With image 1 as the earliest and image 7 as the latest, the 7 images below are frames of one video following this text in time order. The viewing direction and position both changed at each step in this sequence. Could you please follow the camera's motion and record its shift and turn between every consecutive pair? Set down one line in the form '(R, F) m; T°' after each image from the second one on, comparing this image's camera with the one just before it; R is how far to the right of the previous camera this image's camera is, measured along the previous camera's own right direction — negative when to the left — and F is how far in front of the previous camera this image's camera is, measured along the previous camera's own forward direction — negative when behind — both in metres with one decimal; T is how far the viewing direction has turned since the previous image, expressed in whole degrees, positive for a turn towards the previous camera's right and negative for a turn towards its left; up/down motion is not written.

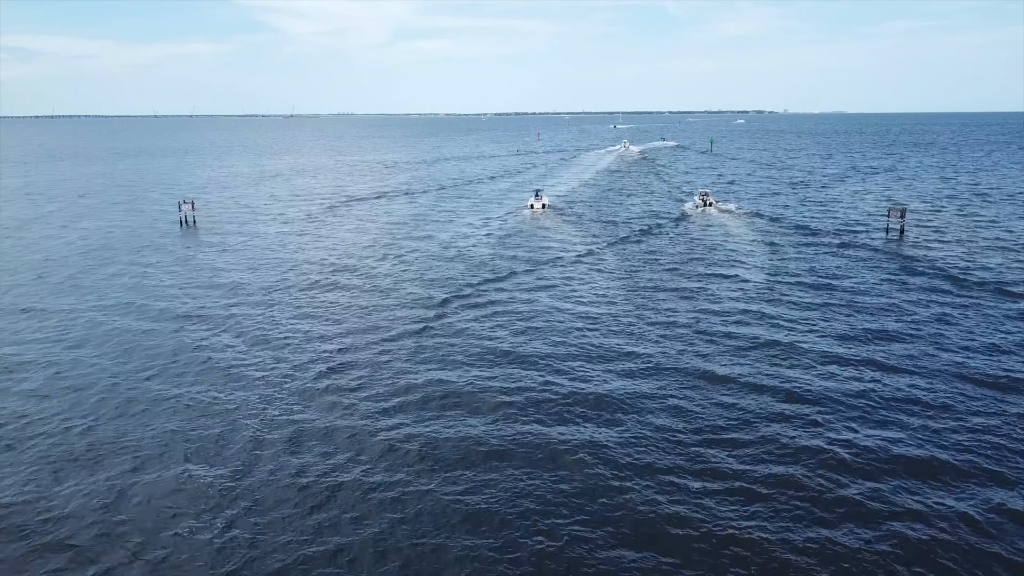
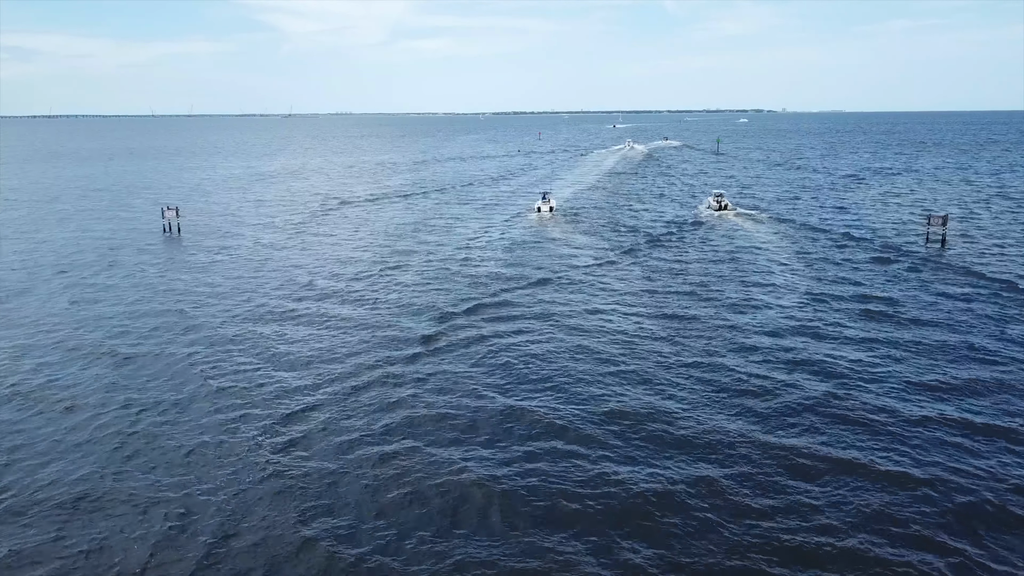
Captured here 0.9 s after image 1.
(-0.3, +5.7) m; 0°
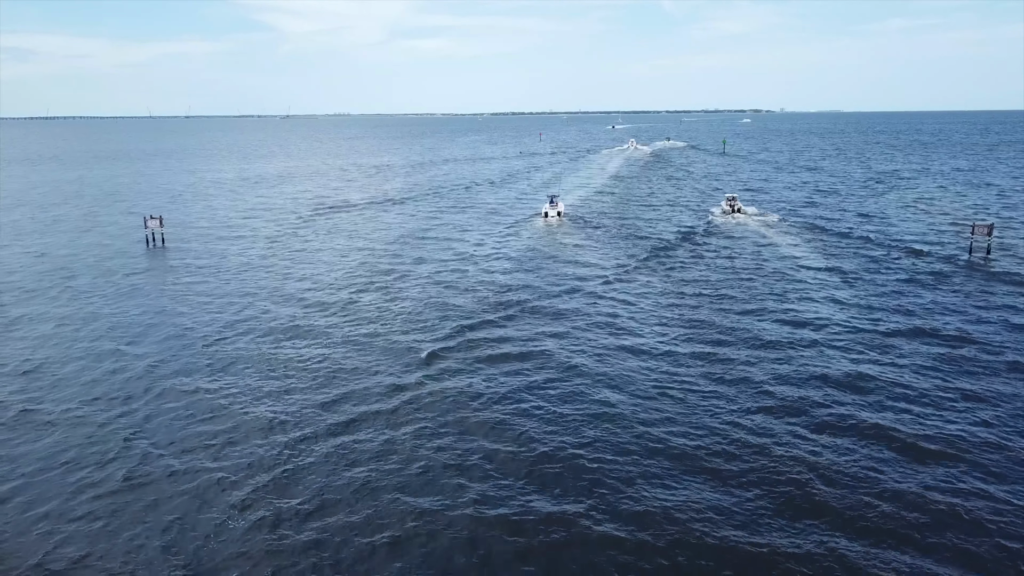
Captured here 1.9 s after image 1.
(-0.6, +4.9) m; 0°
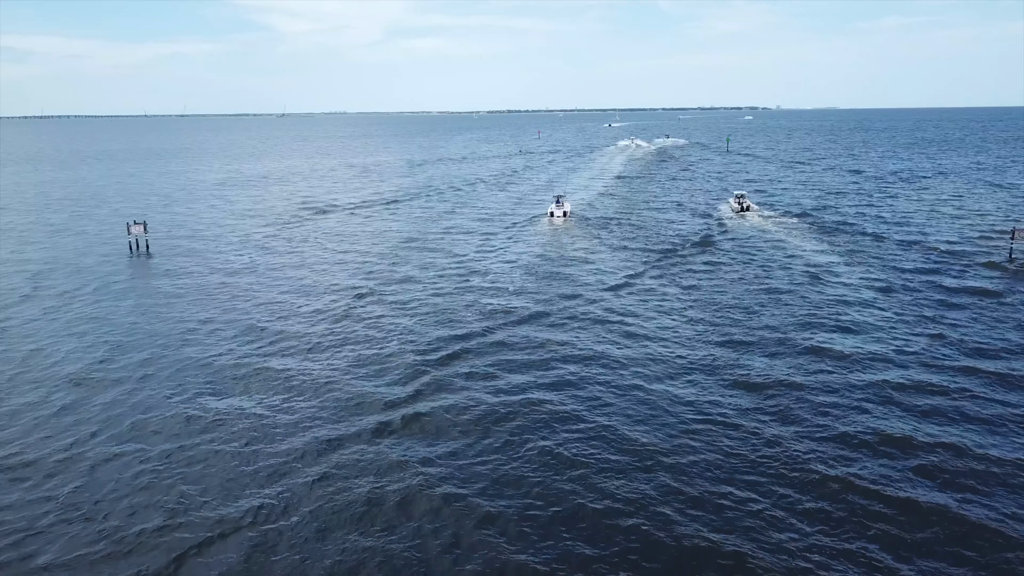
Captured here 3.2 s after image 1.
(-0.6, +4.4) m; 0°
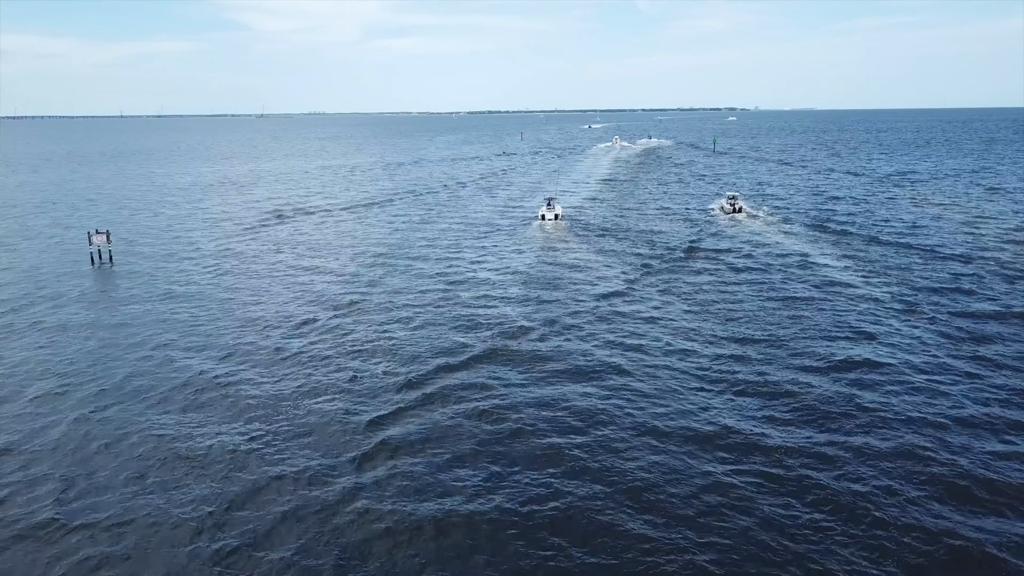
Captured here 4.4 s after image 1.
(-0.8, +4.4) m; +1°
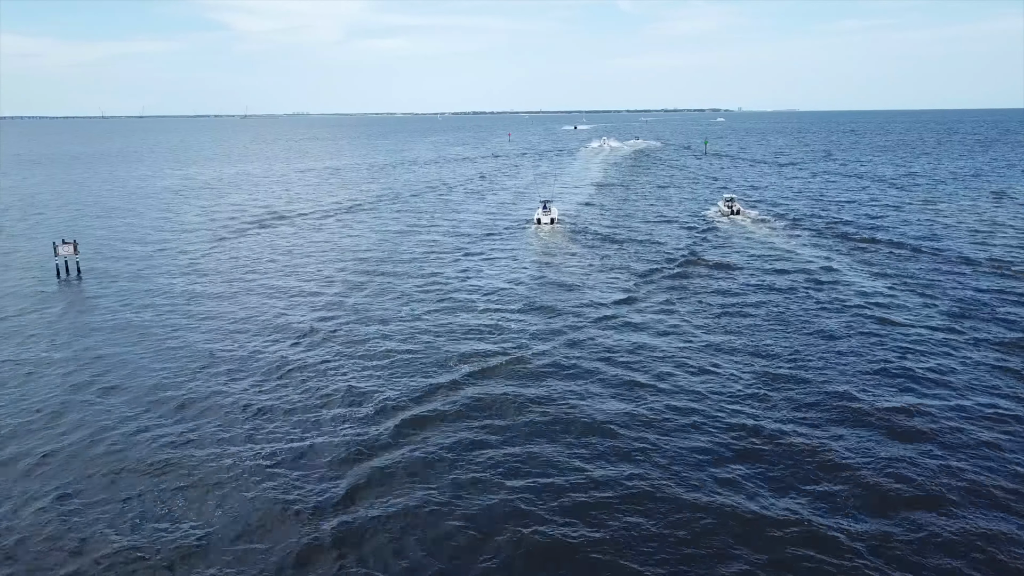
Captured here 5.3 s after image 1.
(-0.9, +4.3) m; +1°
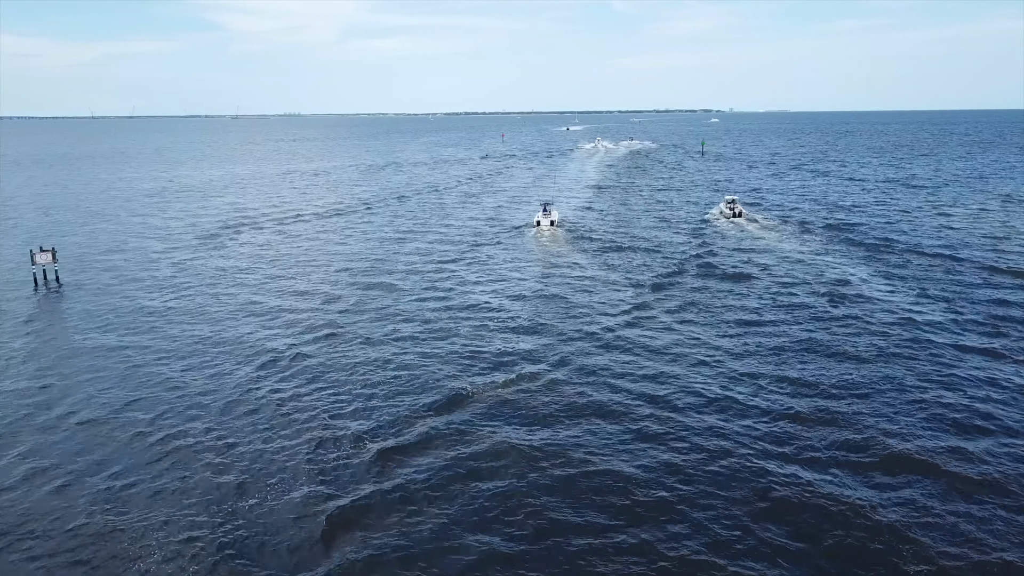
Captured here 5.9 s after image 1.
(-0.6, +3.2) m; 0°
